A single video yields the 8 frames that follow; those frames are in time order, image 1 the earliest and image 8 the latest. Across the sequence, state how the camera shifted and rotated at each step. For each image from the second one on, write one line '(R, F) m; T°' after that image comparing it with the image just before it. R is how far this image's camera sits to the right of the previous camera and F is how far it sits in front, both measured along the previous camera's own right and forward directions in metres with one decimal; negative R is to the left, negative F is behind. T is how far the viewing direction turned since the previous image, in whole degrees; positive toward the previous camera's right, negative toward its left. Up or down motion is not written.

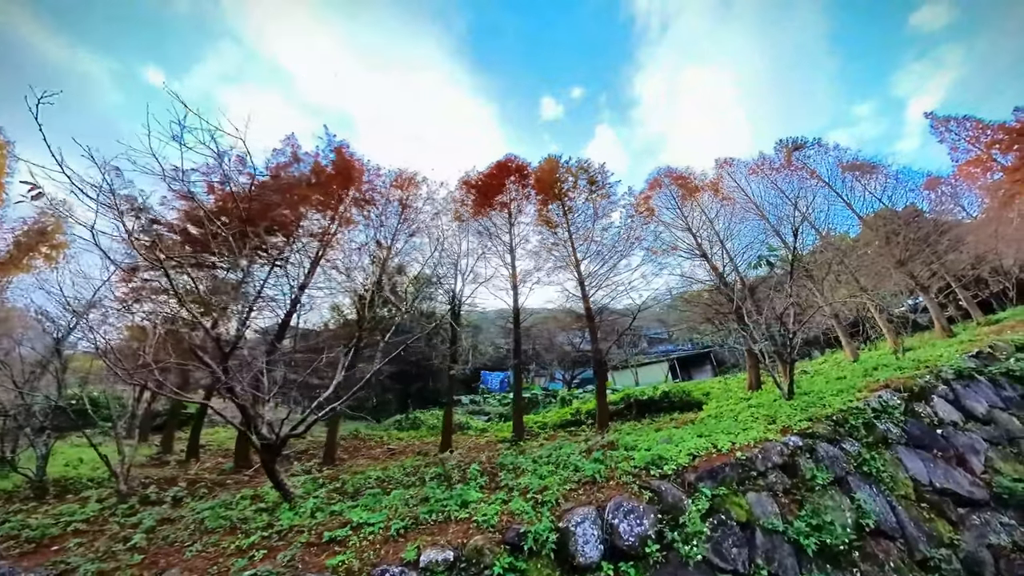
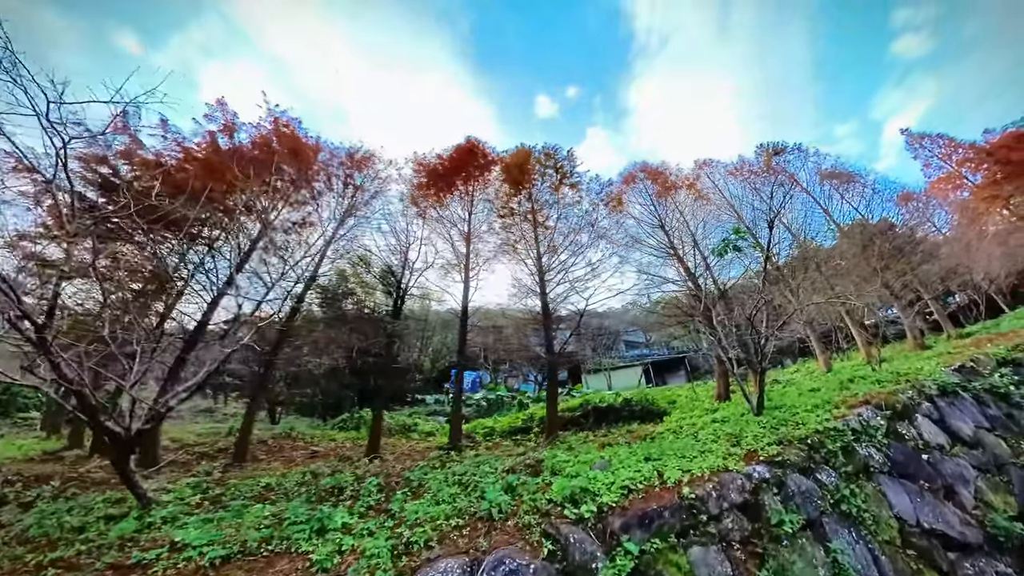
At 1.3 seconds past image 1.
(+0.9, +1.0) m; +3°
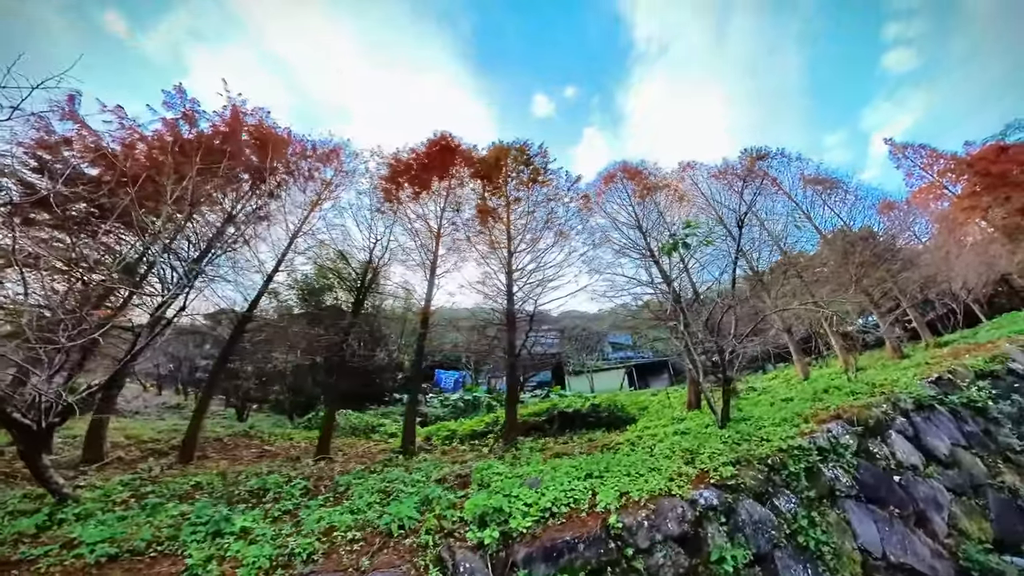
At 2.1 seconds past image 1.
(+0.6, +0.5) m; +1°
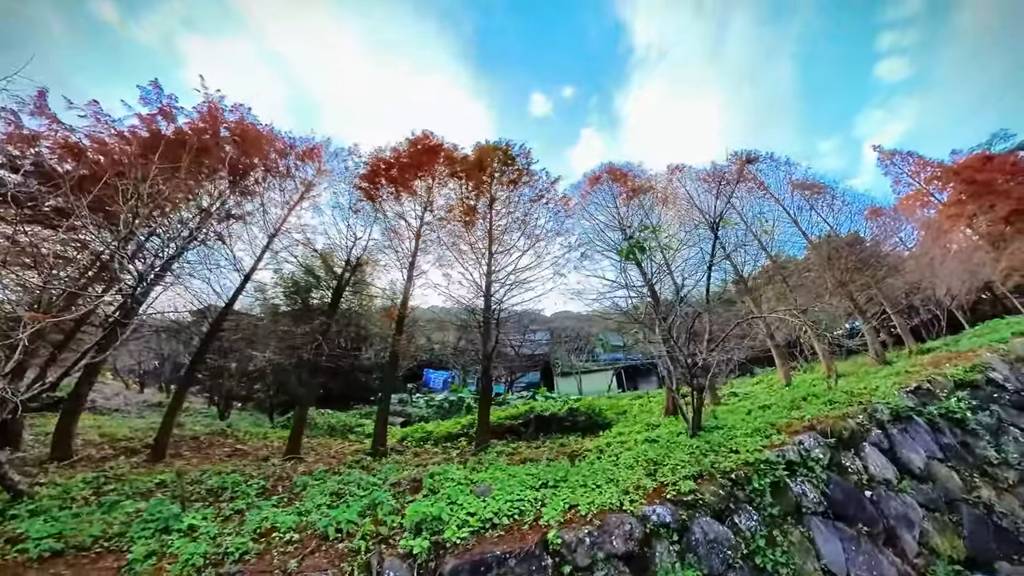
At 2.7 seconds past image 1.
(+0.4, +0.2) m; +1°
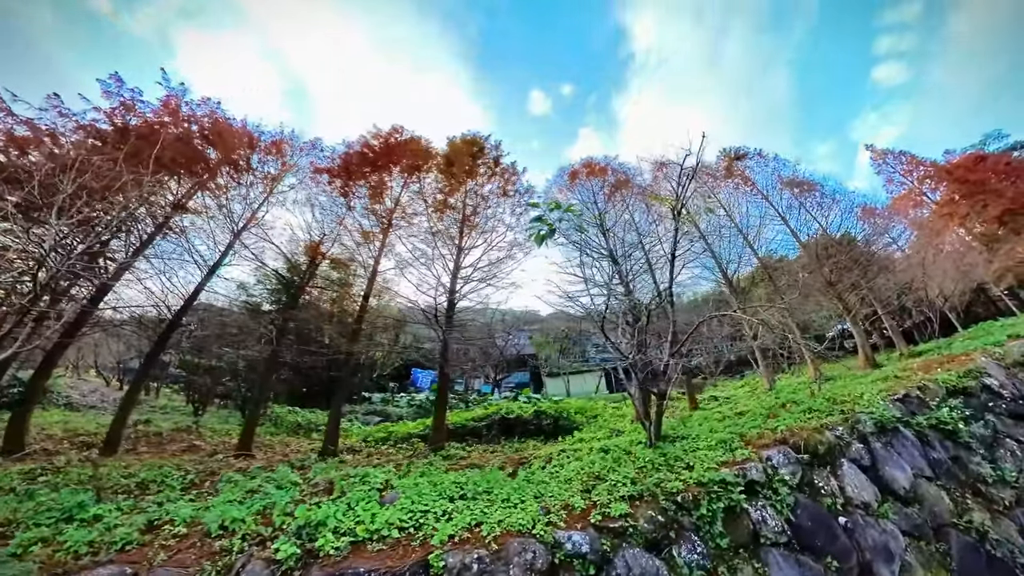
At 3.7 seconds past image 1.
(+0.7, +0.5) m; 0°
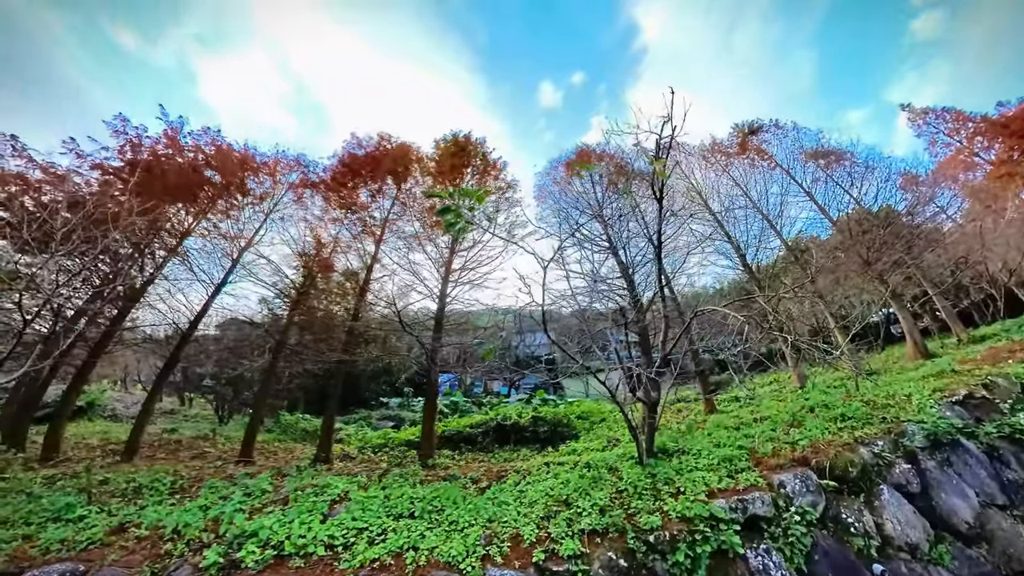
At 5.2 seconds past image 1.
(+0.7, +0.6) m; -4°
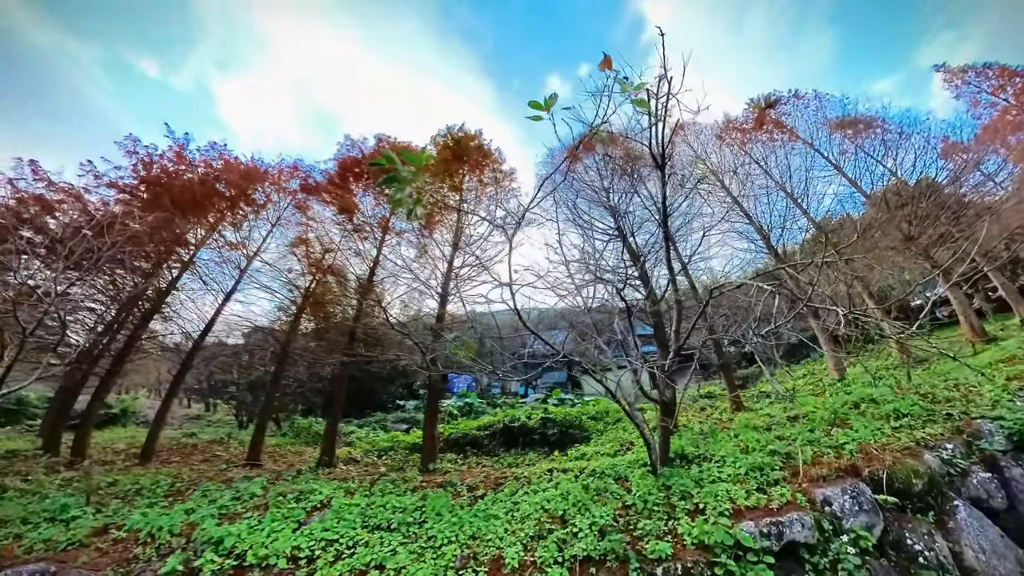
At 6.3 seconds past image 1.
(+0.3, +0.4) m; -3°
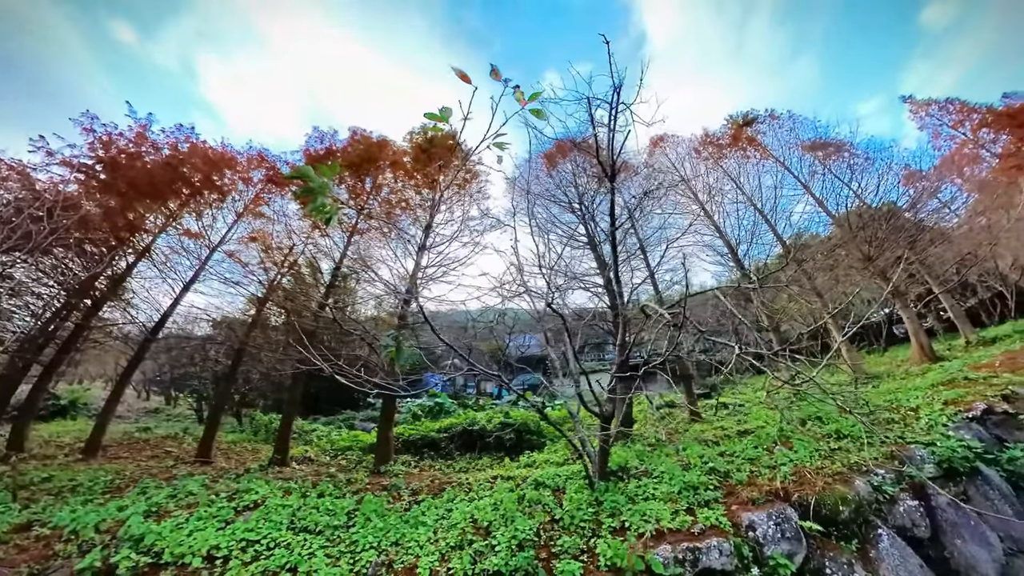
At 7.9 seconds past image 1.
(+0.4, +0.2) m; +3°
